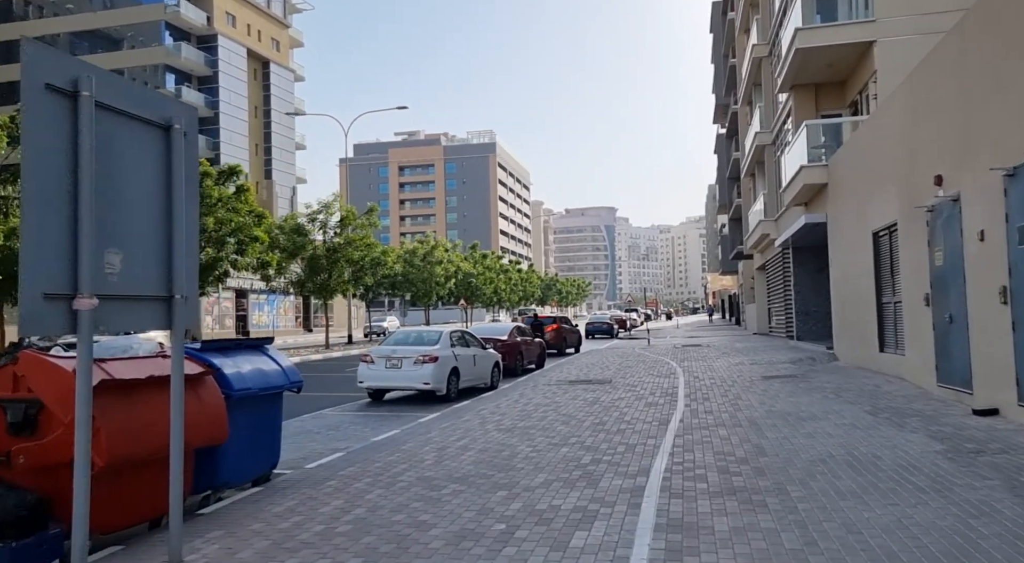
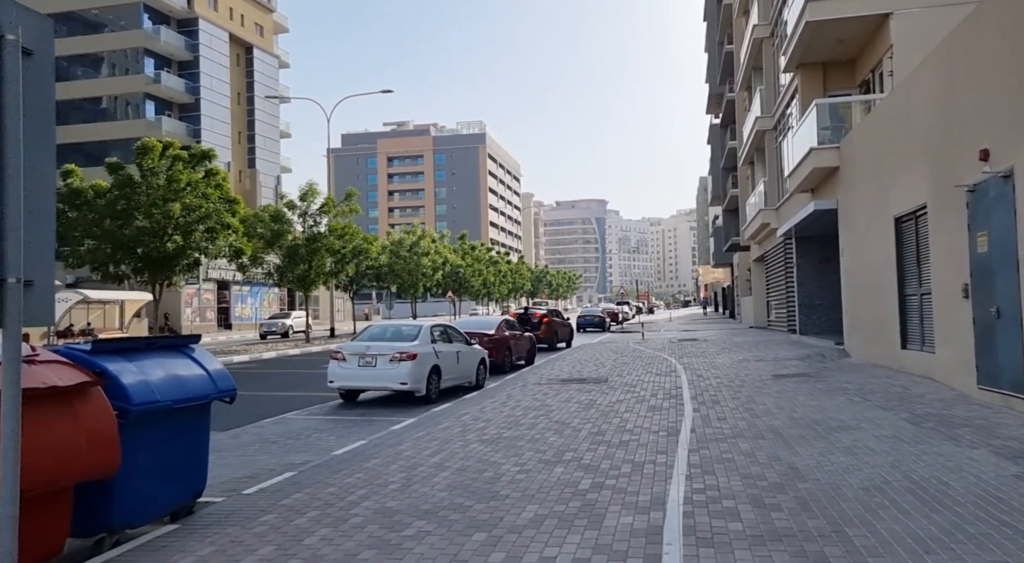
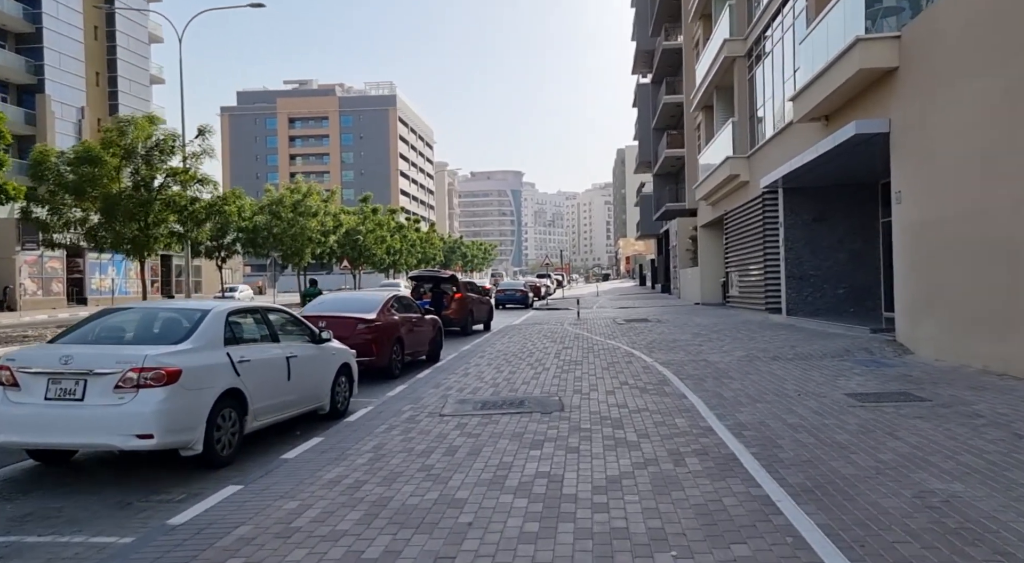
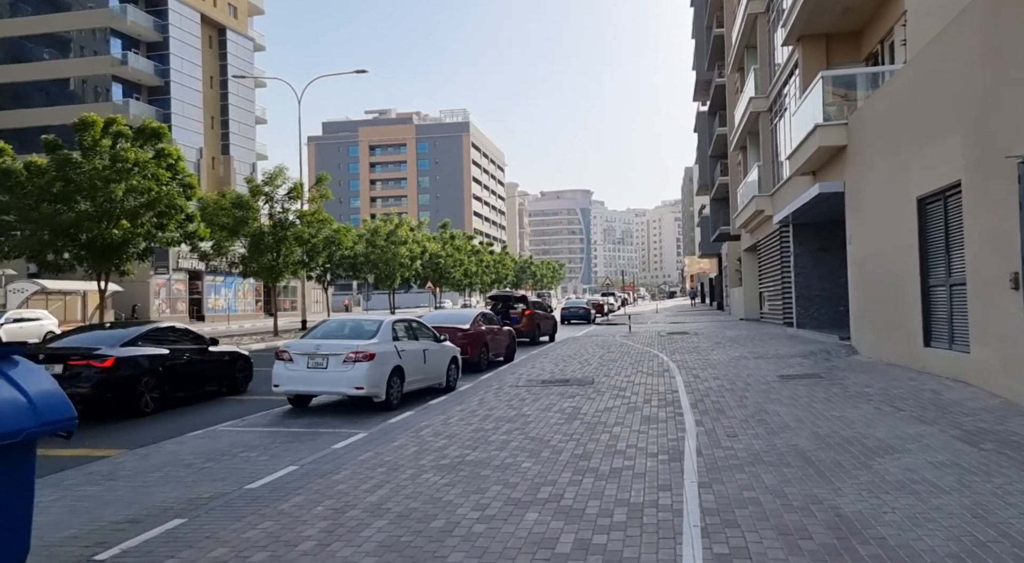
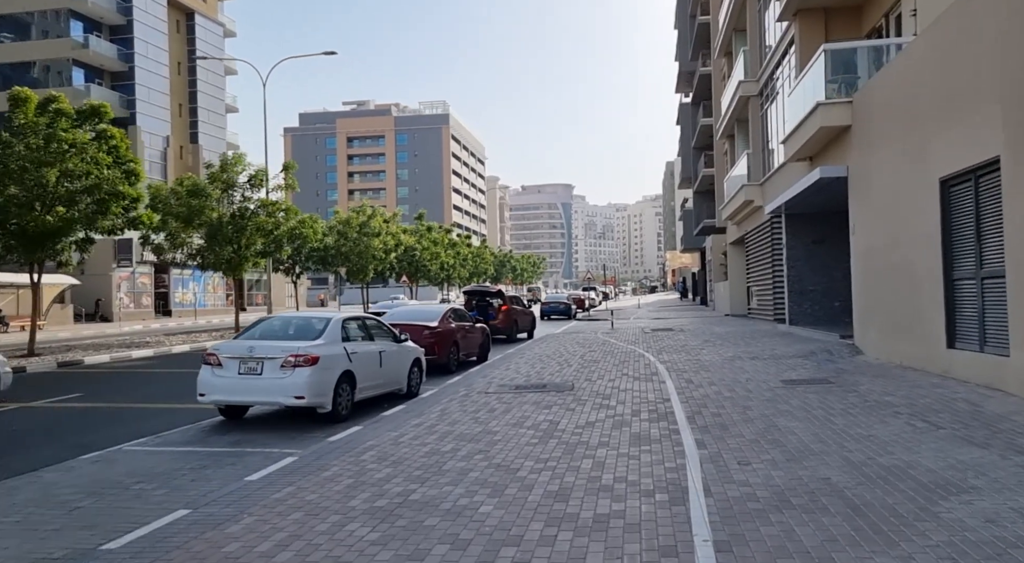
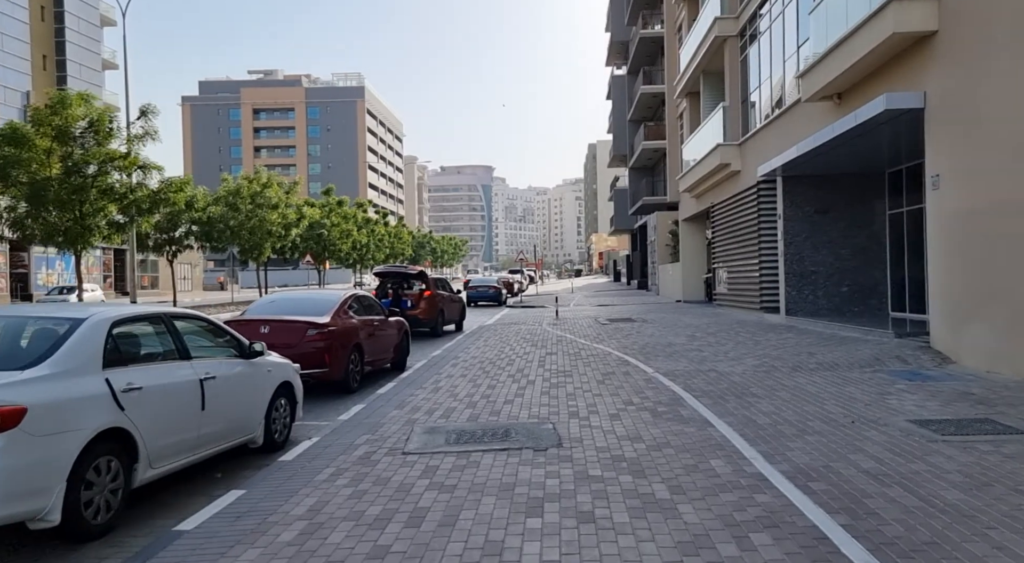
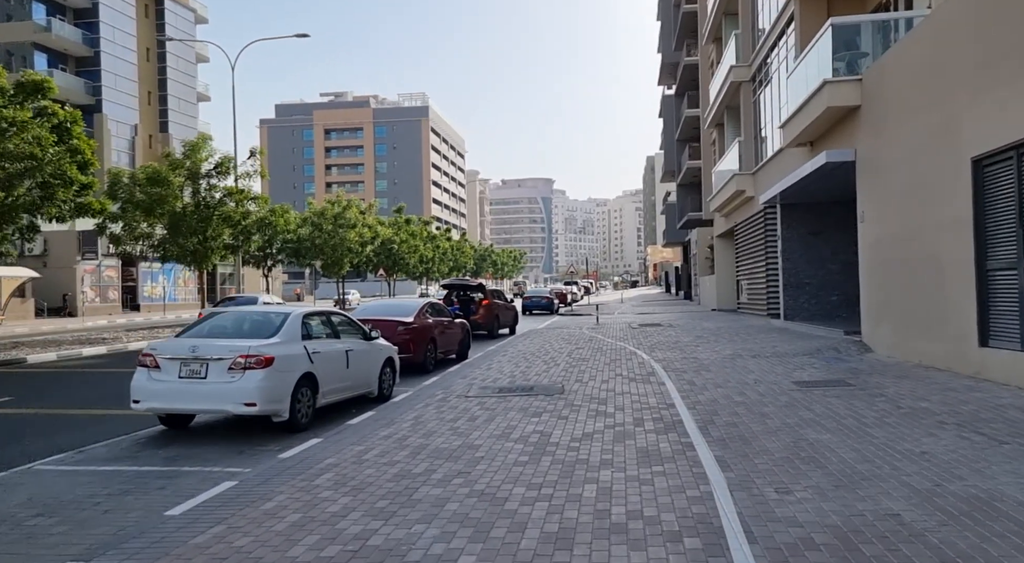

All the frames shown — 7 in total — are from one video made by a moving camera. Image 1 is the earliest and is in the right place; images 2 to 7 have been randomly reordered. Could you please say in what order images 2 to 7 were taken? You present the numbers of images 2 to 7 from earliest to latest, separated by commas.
2, 4, 5, 7, 3, 6
